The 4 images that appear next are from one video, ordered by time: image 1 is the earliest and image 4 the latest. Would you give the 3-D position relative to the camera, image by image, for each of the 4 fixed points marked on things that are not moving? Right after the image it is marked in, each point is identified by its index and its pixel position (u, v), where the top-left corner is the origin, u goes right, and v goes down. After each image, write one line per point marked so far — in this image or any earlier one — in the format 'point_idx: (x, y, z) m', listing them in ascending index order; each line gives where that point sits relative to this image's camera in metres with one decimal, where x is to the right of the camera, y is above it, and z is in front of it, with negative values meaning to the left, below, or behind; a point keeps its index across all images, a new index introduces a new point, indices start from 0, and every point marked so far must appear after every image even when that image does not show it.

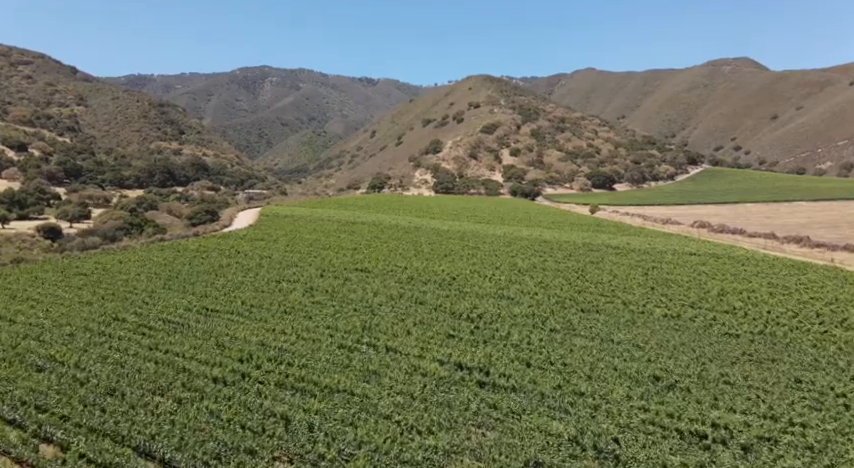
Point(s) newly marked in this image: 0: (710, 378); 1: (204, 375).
0: (+6.6, -3.4, +11.5) m
1: (-4.9, -3.1, +10.8) m
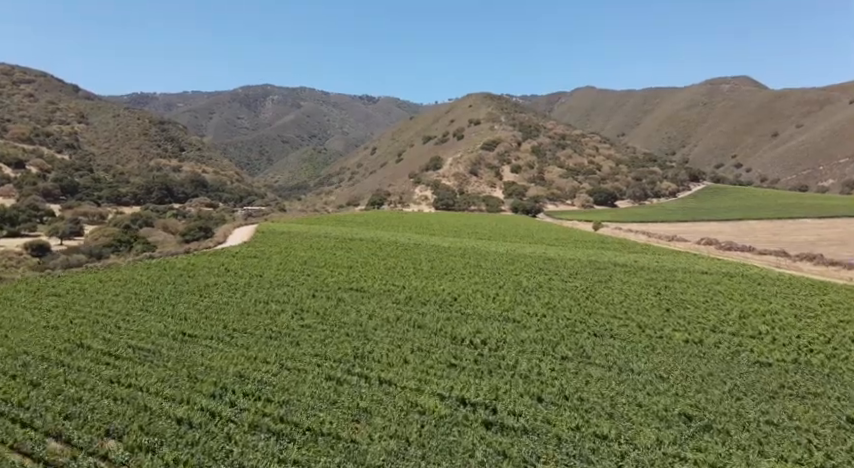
0: (+6.6, -3.7, +10.0) m
1: (-5.0, -3.4, +9.4) m
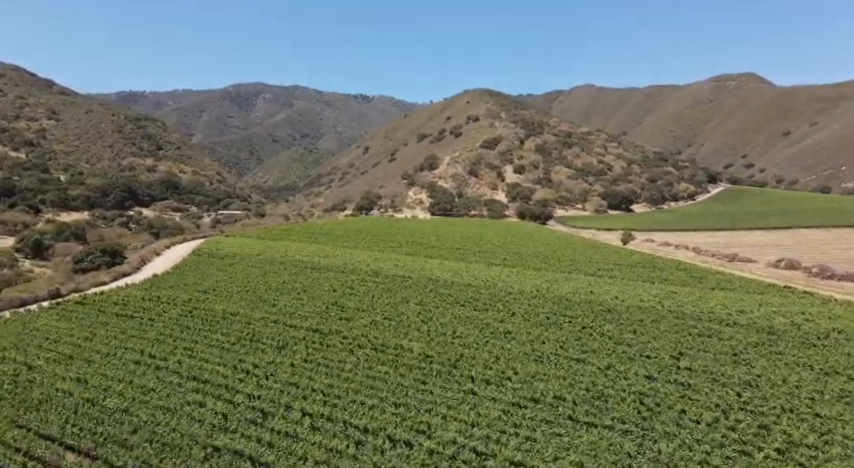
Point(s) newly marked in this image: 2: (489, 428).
0: (+6.5, -5.5, -2.9) m
1: (-5.0, -5.2, -3.7) m
2: (+1.4, -4.3, +11.1) m
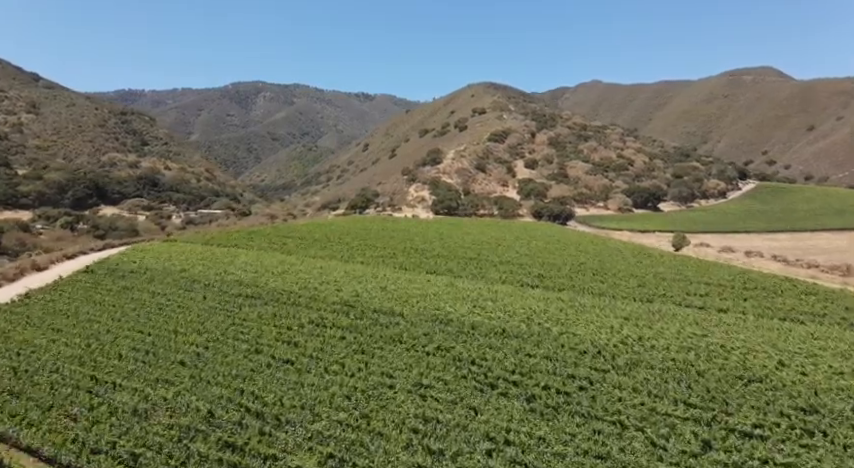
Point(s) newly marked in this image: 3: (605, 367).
0: (+6.5, -5.8, -15.4) m
1: (-5.1, -5.5, -16.1) m
2: (+1.5, -4.6, -1.3) m
3: (+5.0, -3.6, +14.0) m
